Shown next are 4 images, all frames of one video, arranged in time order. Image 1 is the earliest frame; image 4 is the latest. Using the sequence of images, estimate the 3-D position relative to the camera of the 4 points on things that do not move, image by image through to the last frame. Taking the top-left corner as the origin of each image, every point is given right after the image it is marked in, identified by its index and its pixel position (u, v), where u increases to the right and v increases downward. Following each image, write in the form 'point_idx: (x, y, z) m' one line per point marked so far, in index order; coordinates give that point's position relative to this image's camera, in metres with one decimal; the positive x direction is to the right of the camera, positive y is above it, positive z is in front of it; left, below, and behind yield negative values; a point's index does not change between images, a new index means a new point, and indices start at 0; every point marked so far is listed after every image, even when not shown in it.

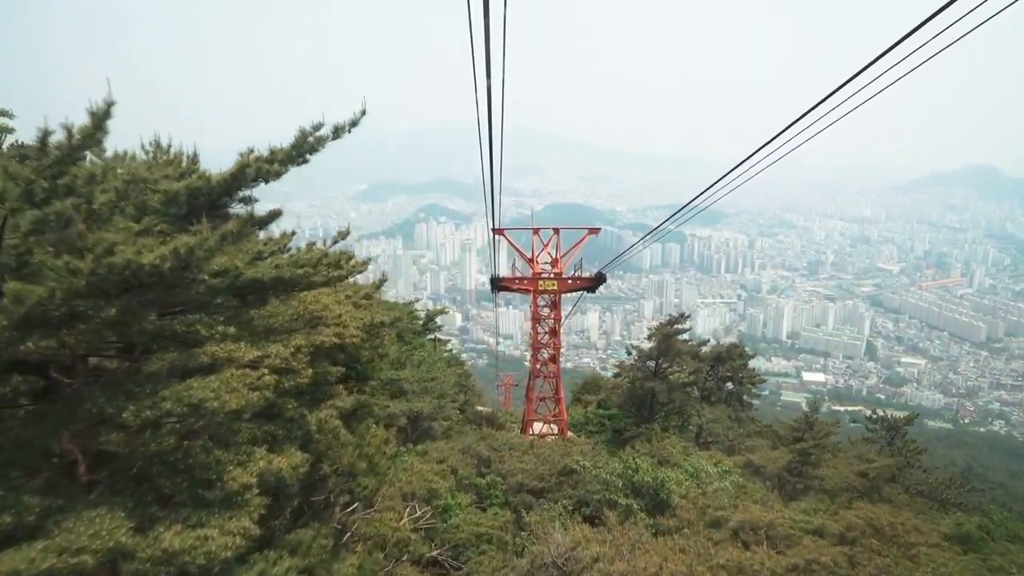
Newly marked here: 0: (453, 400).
0: (-1.4, -2.4, +14.1) m
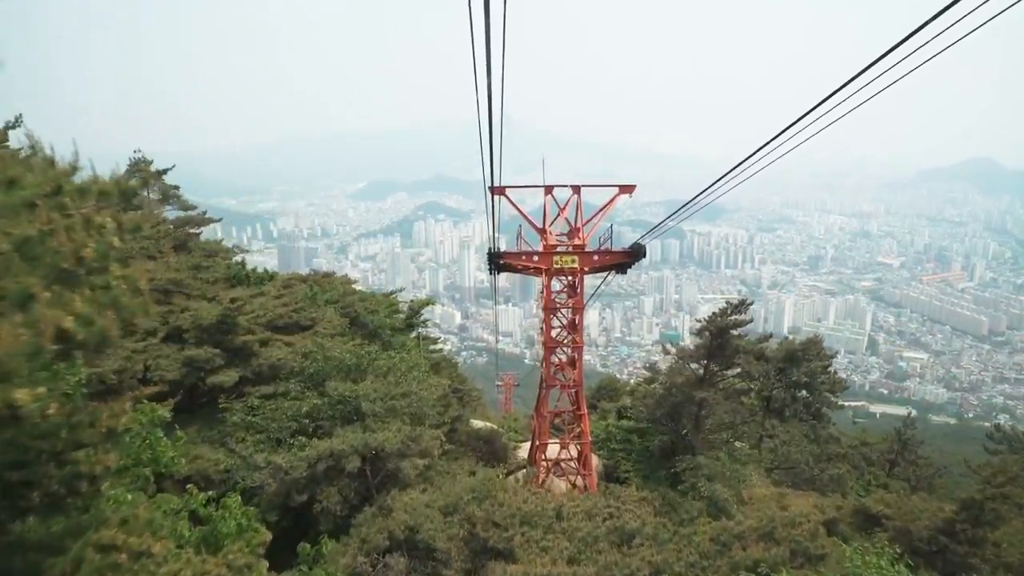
0: (-1.2, -2.0, +10.0) m
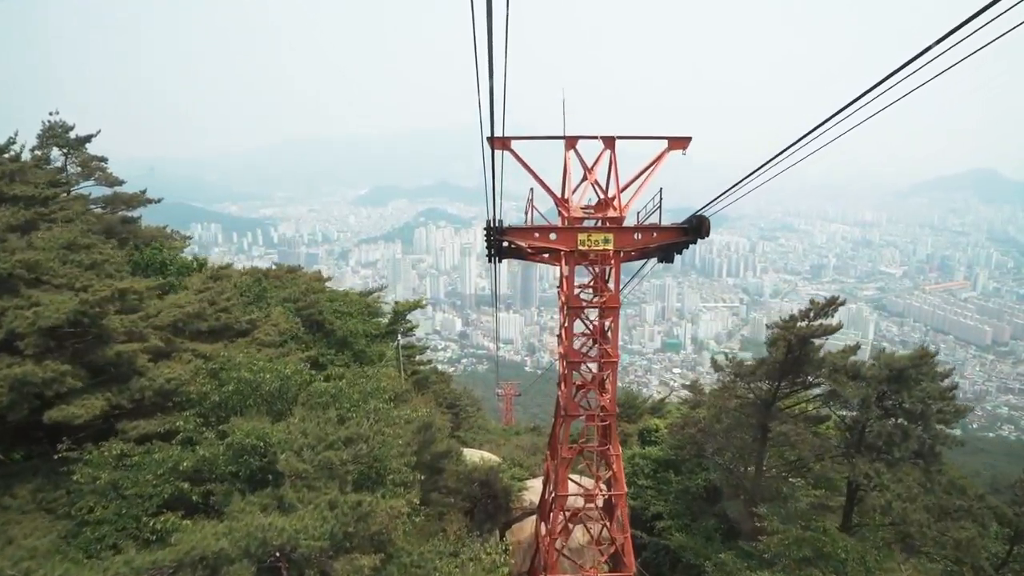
0: (-1.2, -1.9, +6.7) m
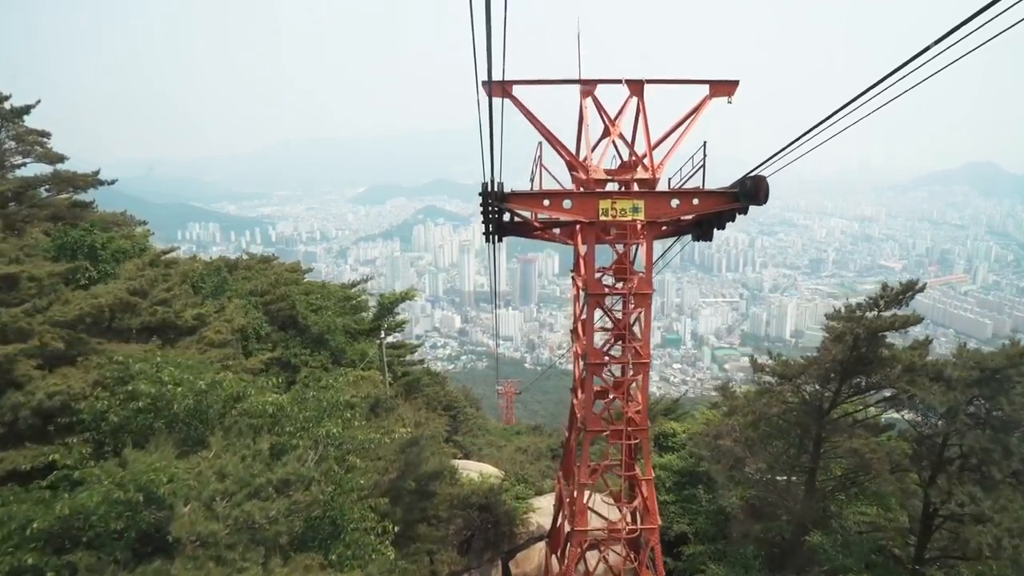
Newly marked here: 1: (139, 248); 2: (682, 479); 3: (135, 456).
0: (-1.1, -1.7, +4.9) m
1: (-5.8, +0.6, +9.6) m
2: (+3.3, -3.7, +12.0) m
3: (-2.6, -1.1, +4.2) m
